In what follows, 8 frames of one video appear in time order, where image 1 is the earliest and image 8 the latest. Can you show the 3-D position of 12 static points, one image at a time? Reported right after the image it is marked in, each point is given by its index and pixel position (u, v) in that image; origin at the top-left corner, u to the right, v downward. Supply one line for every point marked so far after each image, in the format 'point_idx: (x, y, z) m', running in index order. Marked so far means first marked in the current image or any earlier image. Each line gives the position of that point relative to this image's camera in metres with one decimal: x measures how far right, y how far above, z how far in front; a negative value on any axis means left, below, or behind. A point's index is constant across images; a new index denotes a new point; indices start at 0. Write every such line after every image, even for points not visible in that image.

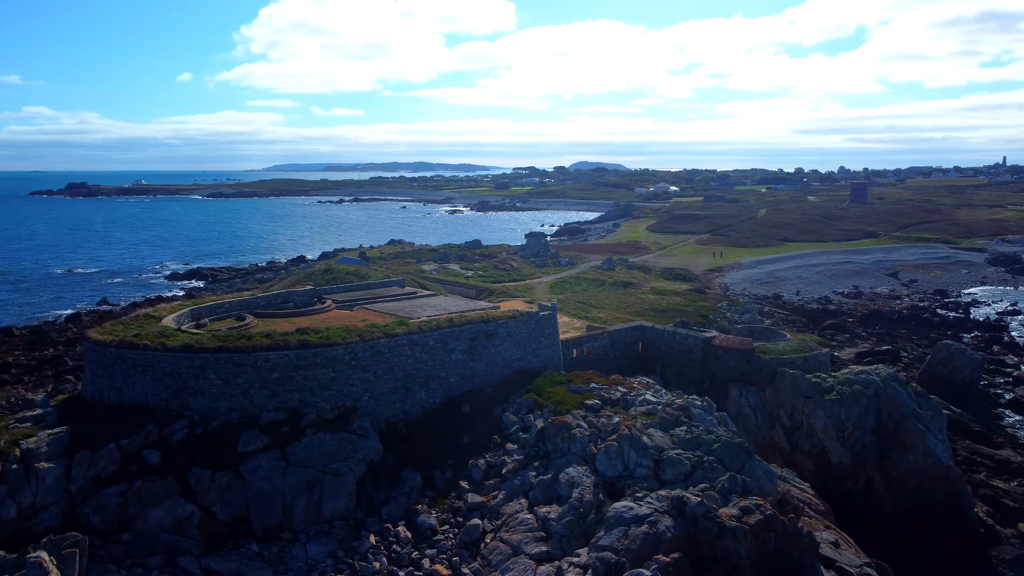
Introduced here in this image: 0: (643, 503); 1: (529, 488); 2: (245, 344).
0: (+2.7, -4.2, +16.2) m
1: (+0.3, -4.4, +18.1) m
2: (-6.1, -1.3, +19.0) m
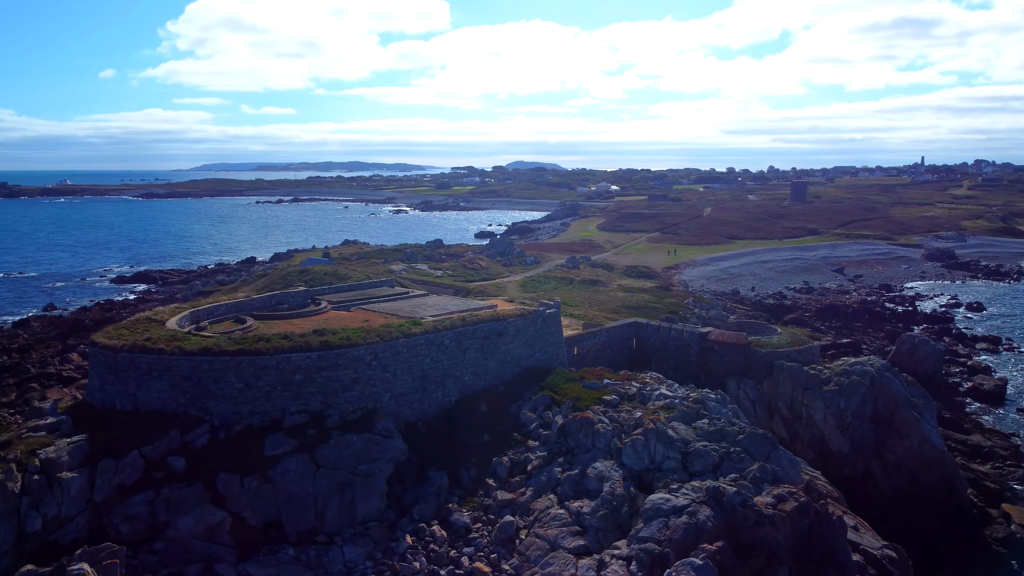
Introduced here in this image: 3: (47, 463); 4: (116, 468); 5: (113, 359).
0: (+3.4, -4.2, +16.6) m
1: (+0.9, -4.4, +18.4) m
2: (-5.6, -1.3, +18.7) m
3: (-9.2, -3.5, +16.2) m
4: (-8.0, -3.6, +16.6) m
5: (-9.1, -1.6, +18.7) m
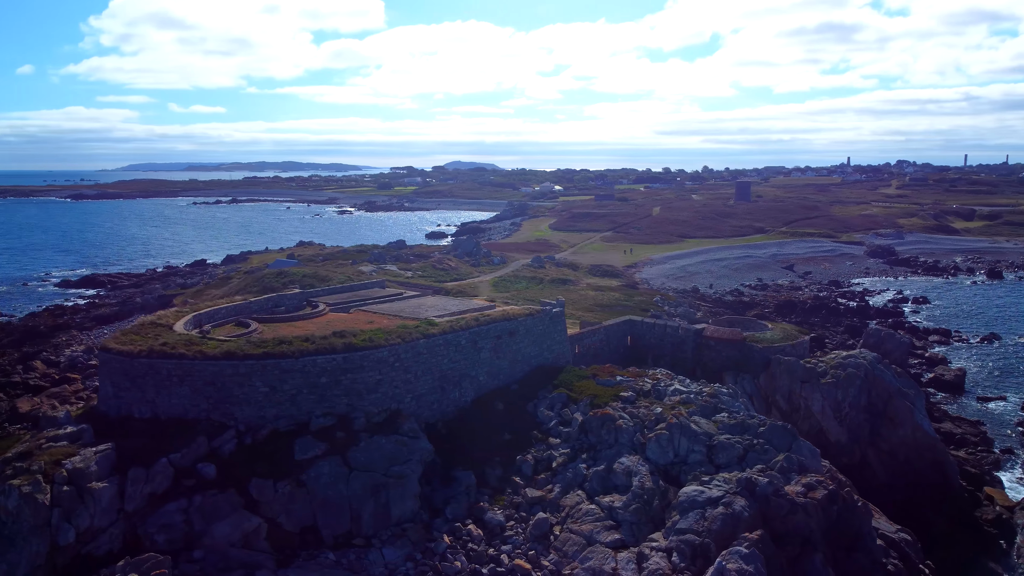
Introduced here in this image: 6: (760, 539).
0: (+4.2, -4.1, +17.1) m
1: (+1.6, -4.4, +18.6) m
2: (-5.0, -1.4, +18.5) m
3: (-8.3, -3.5, +15.7) m
4: (-7.2, -3.7, +16.2) m
5: (-8.5, -1.7, +18.2) m
6: (+4.7, -4.7, +15.5) m
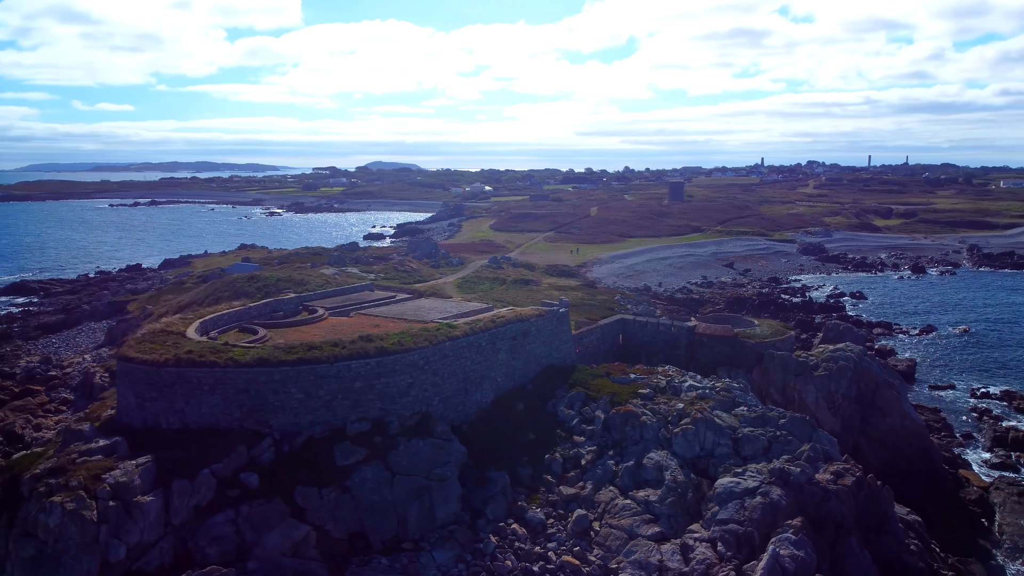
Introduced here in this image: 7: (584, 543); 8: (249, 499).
0: (+5.1, -4.1, +17.8) m
1: (+2.4, -4.4, +19.1) m
2: (-4.2, -1.5, +18.3) m
3: (-7.3, -3.7, +15.2) m
4: (-6.1, -3.9, +15.7) m
5: (-7.6, -1.9, +17.7) m
6: (+5.8, -4.7, +16.3) m
7: (+1.5, -5.4, +17.4) m
8: (-5.2, -4.1, +16.1) m
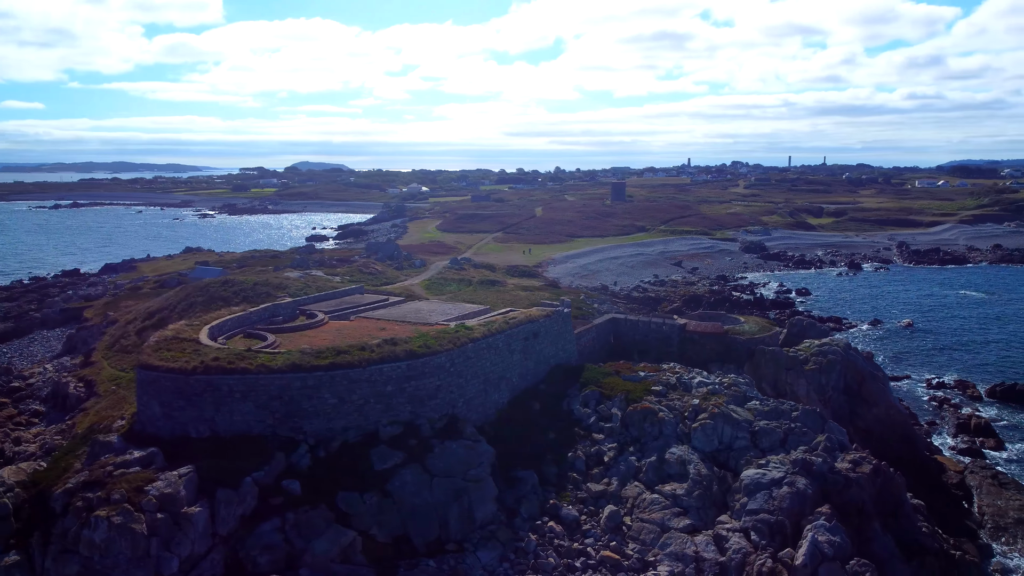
0: (+5.8, -4.0, +18.5) m
1: (+3.0, -4.4, +19.5) m
2: (-3.5, -1.6, +18.2) m
3: (-6.3, -3.8, +14.9) m
4: (-5.2, -4.0, +15.5) m
5: (-6.9, -2.0, +17.3) m
6: (+6.6, -4.7, +17.1) m
7: (+2.3, -5.4, +17.8) m
8: (-4.2, -4.2, +15.9) m
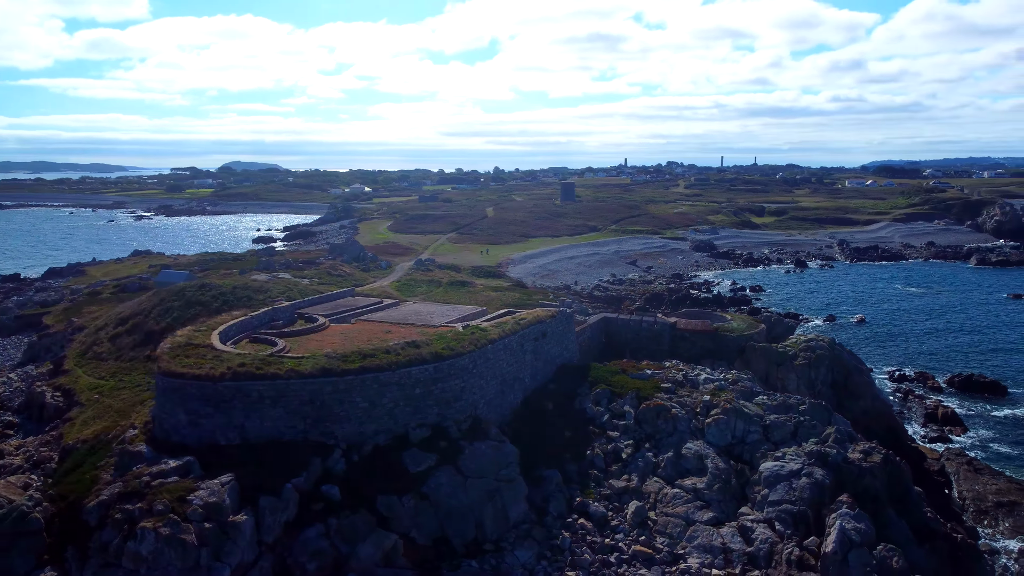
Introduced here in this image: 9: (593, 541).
0: (+6.4, -4.0, +19.2) m
1: (+3.5, -4.4, +20.0) m
2: (-2.9, -1.6, +18.1) m
3: (-5.4, -3.9, +14.6) m
4: (-4.3, -4.0, +15.3) m
5: (-6.2, -2.1, +17.0) m
6: (+7.3, -4.6, +17.8) m
7: (+3.0, -5.4, +18.2) m
8: (-3.4, -4.3, +15.8) m
9: (+1.7, -5.4, +17.6) m
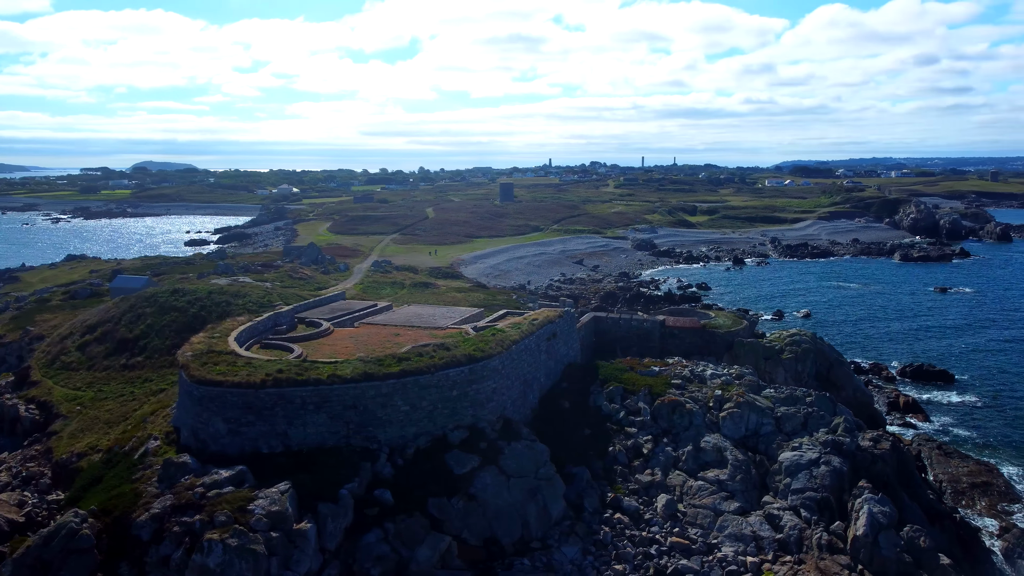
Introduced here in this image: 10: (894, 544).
0: (+7.1, -3.9, +20.1) m
1: (+4.2, -4.3, +20.6) m
2: (-2.1, -1.7, +18.1) m
3: (-4.2, -4.0, +14.4) m
4: (-3.2, -4.1, +15.2) m
5: (-5.2, -2.2, +16.7) m
6: (+8.2, -4.5, +18.8) m
7: (+3.8, -5.4, +18.8) m
8: (-2.3, -4.4, +15.8) m
9: (+2.6, -5.4, +18.1) m
10: (+7.9, -5.3, +17.1) m
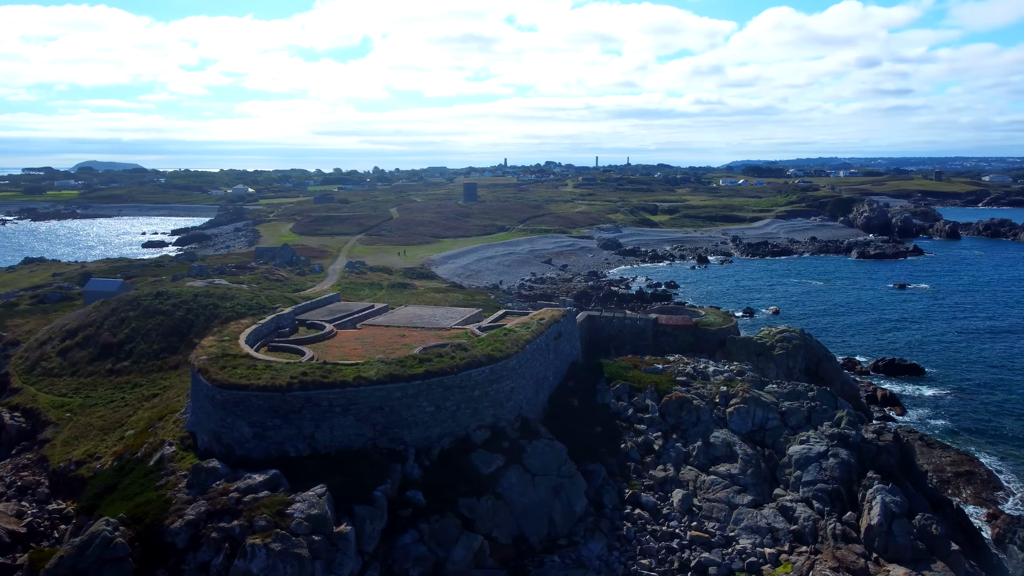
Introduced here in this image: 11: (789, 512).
0: (+7.5, -3.9, +20.6) m
1: (+4.5, -4.3, +21.0) m
2: (-1.6, -1.7, +18.1) m
3: (-3.4, -4.0, +14.3) m
4: (-2.5, -4.2, +15.2) m
5: (-4.6, -2.3, +16.5) m
6: (+8.6, -4.5, +19.4) m
7: (+4.3, -5.4, +19.1) m
8: (-1.7, -4.4, +15.8) m
9: (+3.1, -5.4, +18.3) m
10: (+8.5, -5.2, +17.7) m
11: (+6.5, -5.2, +19.0) m
